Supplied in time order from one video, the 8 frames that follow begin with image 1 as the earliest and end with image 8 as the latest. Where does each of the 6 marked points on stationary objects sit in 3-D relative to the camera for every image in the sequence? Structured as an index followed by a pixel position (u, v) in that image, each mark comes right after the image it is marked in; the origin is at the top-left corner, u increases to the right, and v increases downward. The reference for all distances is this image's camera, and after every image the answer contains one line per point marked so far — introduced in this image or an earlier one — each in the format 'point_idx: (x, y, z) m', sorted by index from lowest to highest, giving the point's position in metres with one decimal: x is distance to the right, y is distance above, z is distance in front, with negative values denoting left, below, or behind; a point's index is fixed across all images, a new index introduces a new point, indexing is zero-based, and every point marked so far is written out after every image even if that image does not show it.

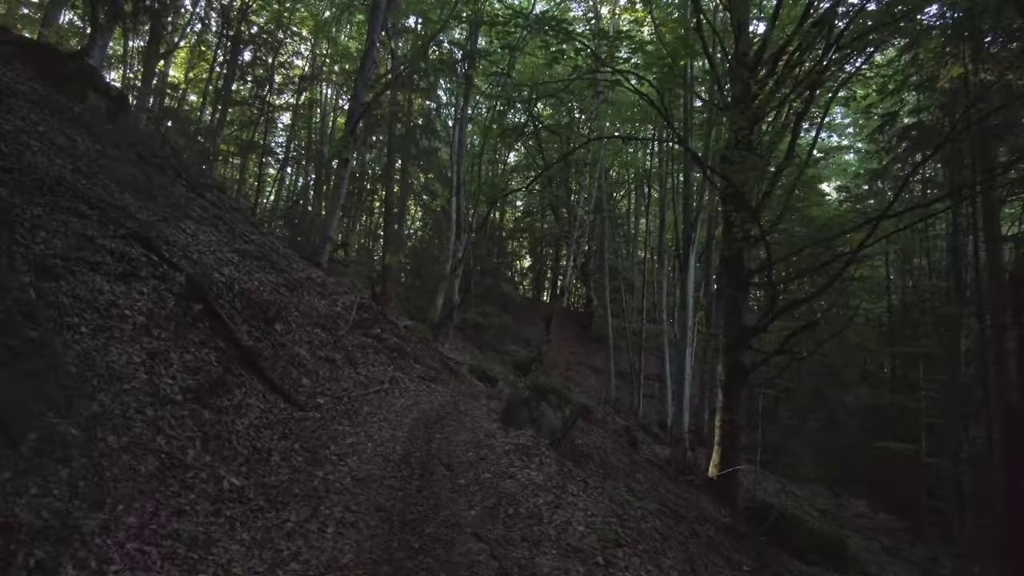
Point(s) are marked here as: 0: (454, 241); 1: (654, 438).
0: (-1.7, +1.4, +19.3) m
1: (+4.0, -4.3, +18.4) m
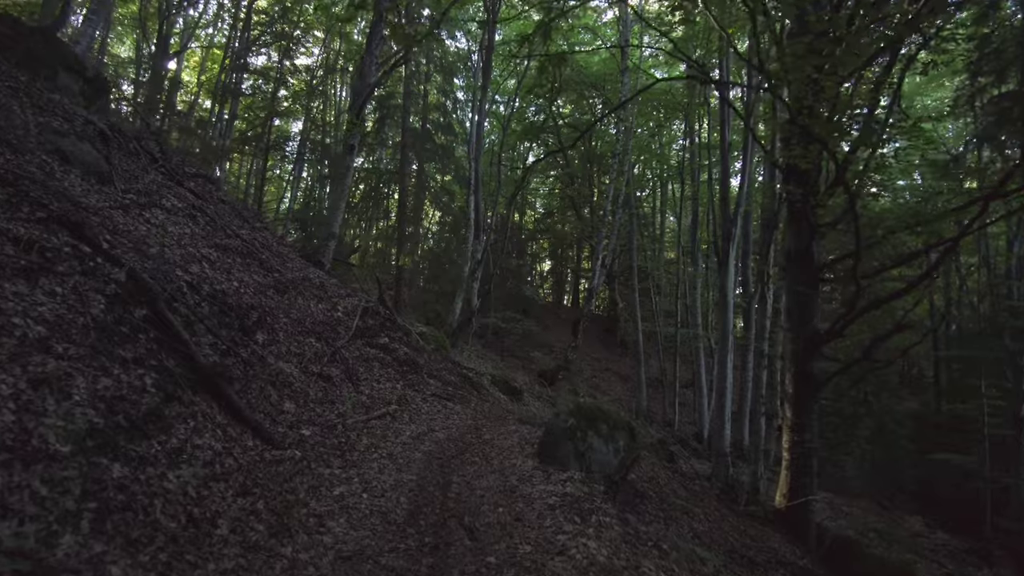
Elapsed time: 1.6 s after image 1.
0: (-1.1, +1.3, +18.1) m
1: (+4.7, -4.3, +17.0) m
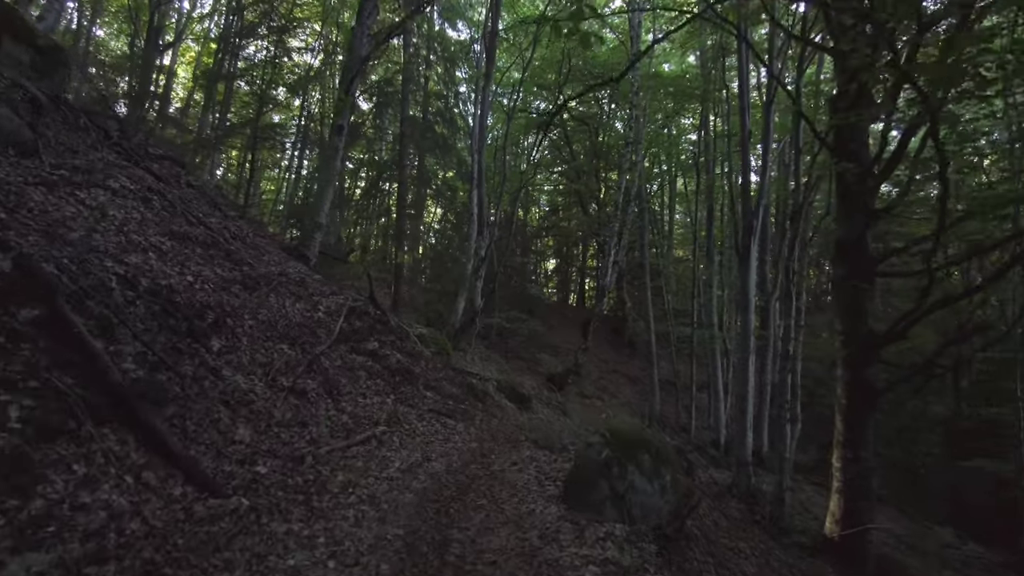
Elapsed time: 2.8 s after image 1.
0: (-0.9, +1.3, +17.1) m
1: (+4.8, -4.2, +16.0) m
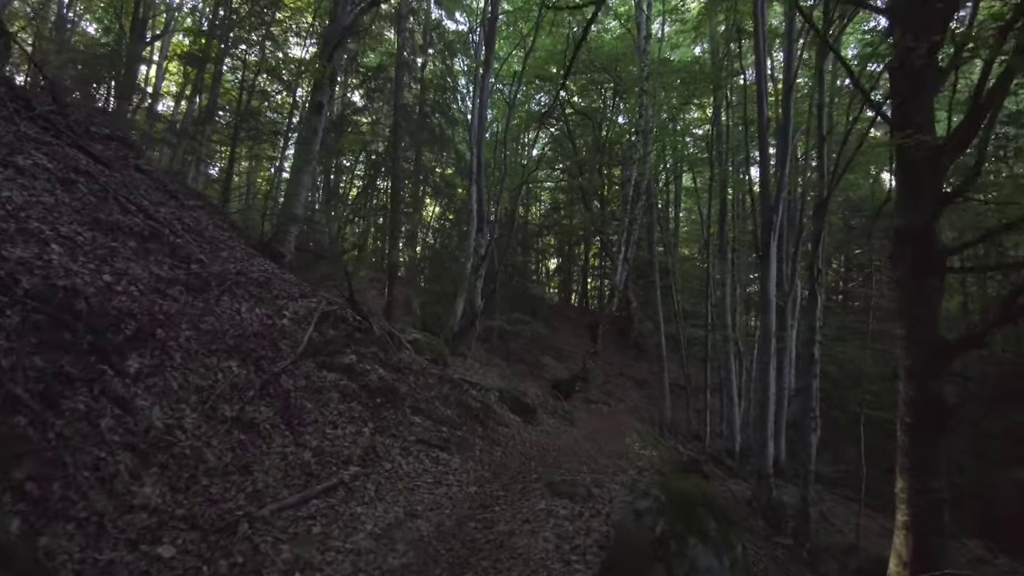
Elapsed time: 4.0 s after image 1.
0: (-0.9, +1.3, +16.1) m
1: (+4.9, -4.2, +15.0) m
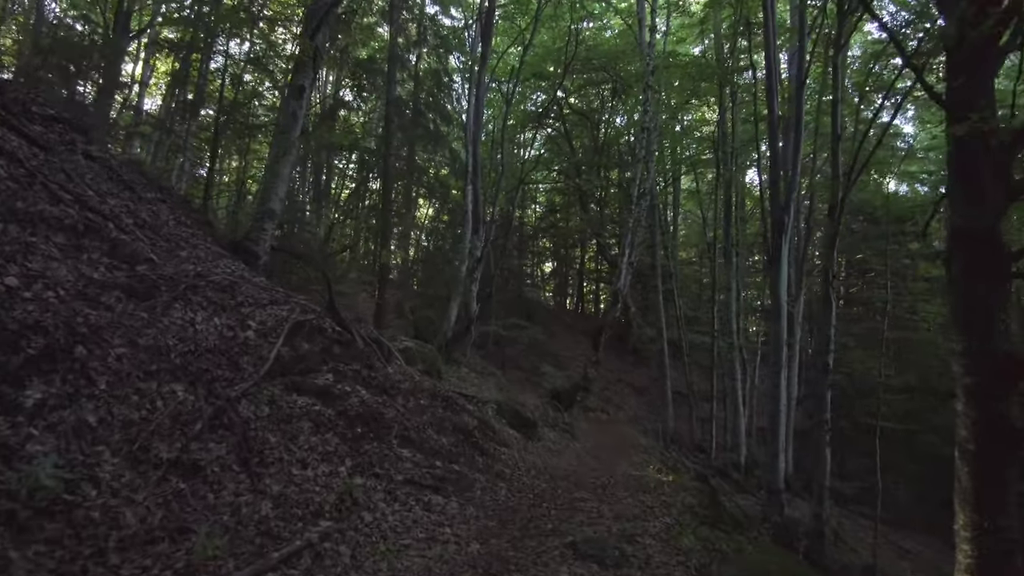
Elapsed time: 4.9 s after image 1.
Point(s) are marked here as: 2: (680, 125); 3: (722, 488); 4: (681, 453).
0: (-1.0, +1.2, +15.4) m
1: (+4.8, -4.3, +14.3) m
2: (+5.0, +4.8, +19.6) m
3: (+4.4, -4.2, +13.7) m
4: (+4.0, -3.9, +15.5) m
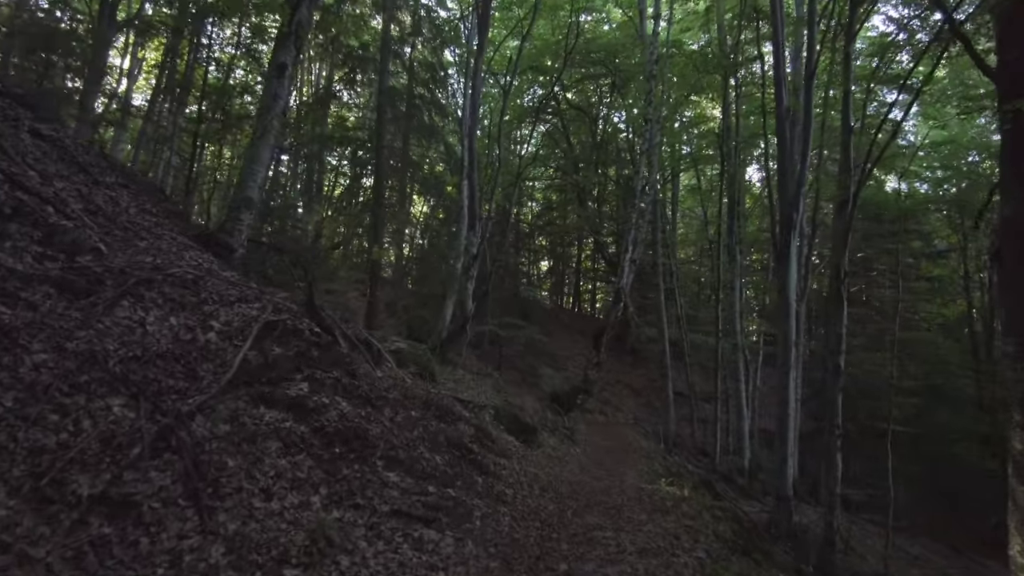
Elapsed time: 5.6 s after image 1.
0: (-1.0, +1.3, +14.9) m
1: (+4.7, -4.3, +13.8) m
2: (+4.9, +4.8, +19.0) m
3: (+4.3, -4.1, +13.2) m
4: (+3.9, -3.9, +14.9) m
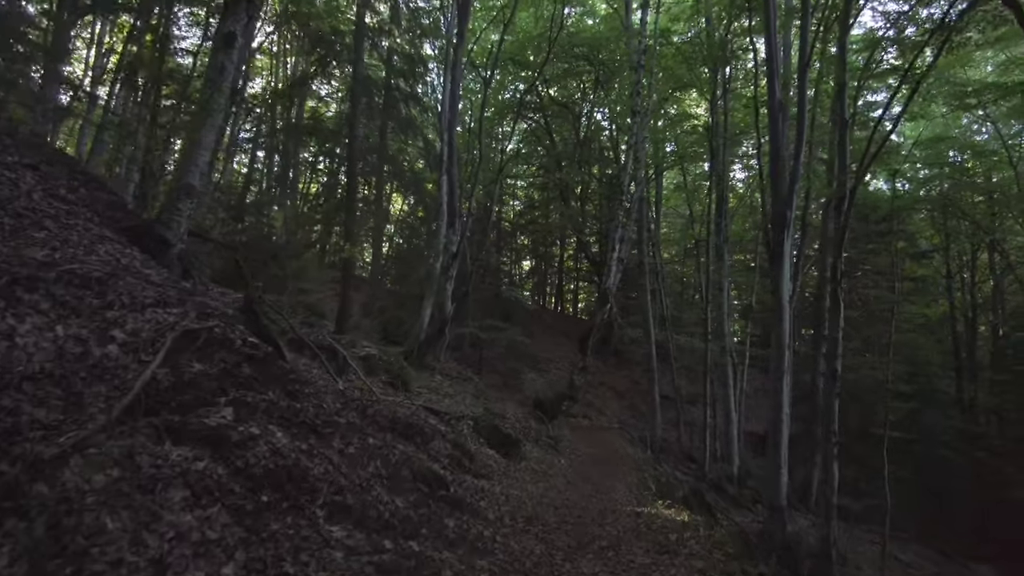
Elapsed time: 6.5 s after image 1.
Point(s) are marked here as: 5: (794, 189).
0: (-1.4, +1.3, +14.2) m
1: (+4.4, -4.3, +13.2) m
2: (+4.4, +4.8, +18.5) m
3: (+3.9, -4.1, +12.6) m
4: (+3.5, -3.9, +14.4) m
5: (+5.1, +1.8, +11.9) m
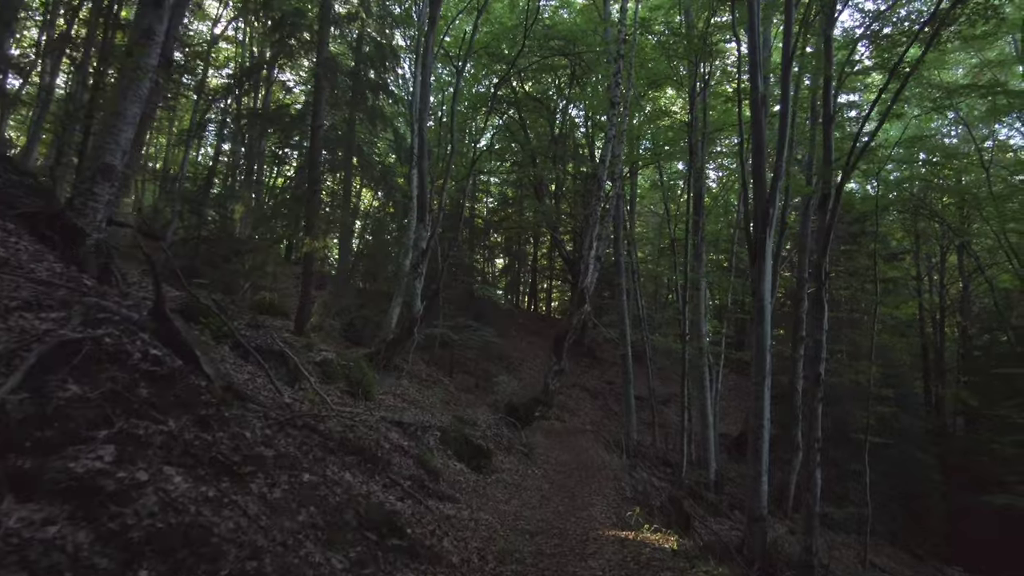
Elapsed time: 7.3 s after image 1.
0: (-2.0, +1.3, +13.5) m
1: (+3.8, -4.3, +12.8) m
2: (+3.7, +4.8, +18.1) m
3: (+3.4, -4.1, +12.2) m
4: (+2.9, -3.9, +13.9) m
5: (+4.7, +1.8, +11.5) m
